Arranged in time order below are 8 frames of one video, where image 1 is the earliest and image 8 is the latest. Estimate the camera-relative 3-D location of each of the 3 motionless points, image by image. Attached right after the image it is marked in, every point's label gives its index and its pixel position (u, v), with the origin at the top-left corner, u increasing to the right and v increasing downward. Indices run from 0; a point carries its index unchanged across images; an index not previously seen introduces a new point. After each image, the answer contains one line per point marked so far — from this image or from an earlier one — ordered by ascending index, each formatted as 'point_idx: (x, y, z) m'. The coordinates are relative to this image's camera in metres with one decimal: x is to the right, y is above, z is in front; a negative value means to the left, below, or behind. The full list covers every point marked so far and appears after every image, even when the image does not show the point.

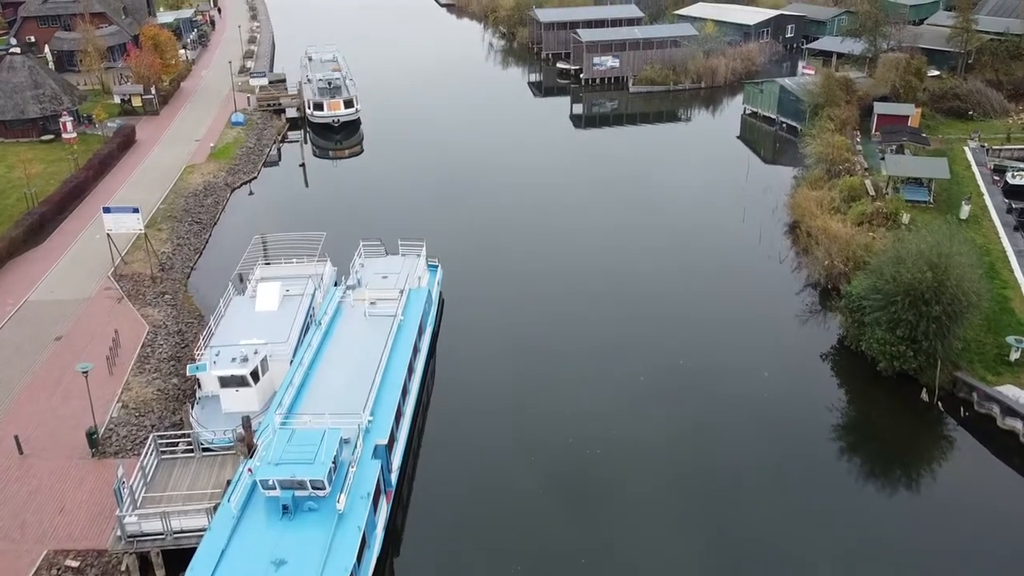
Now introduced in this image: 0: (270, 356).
0: (-5.2, -1.5, +18.8) m
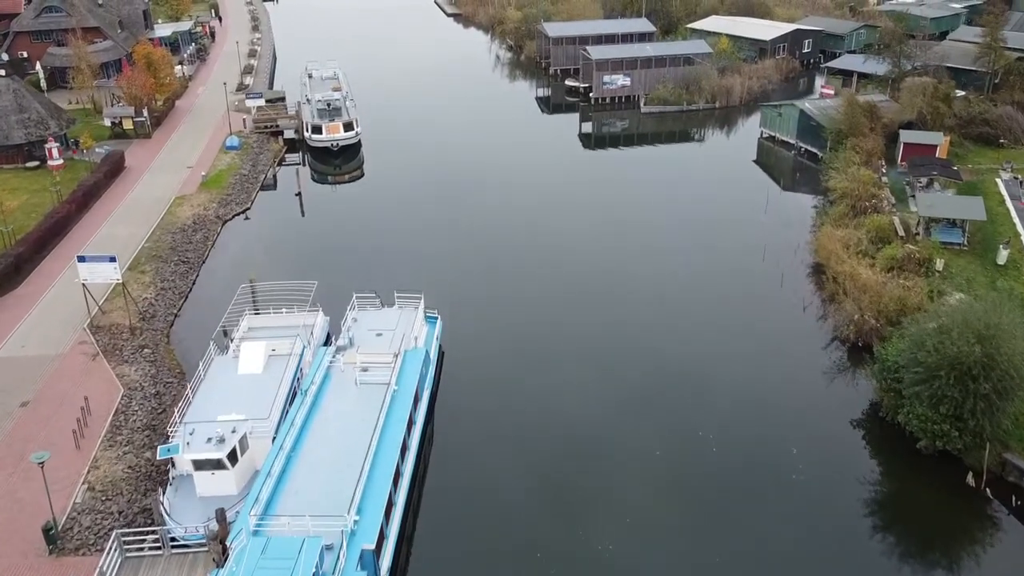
0: (-5.1, -2.9, +17.2) m
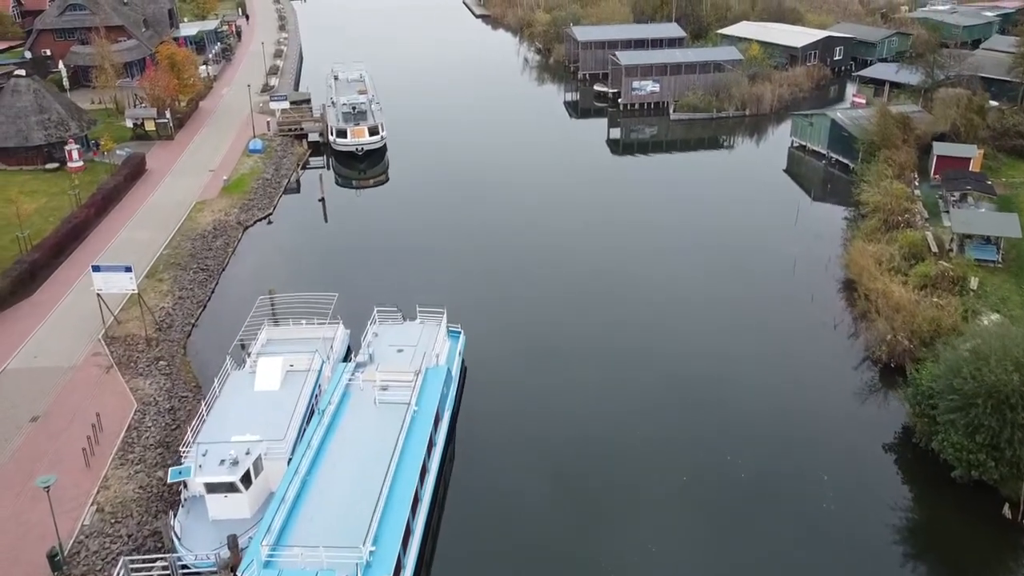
0: (-4.6, -3.2, +16.4) m
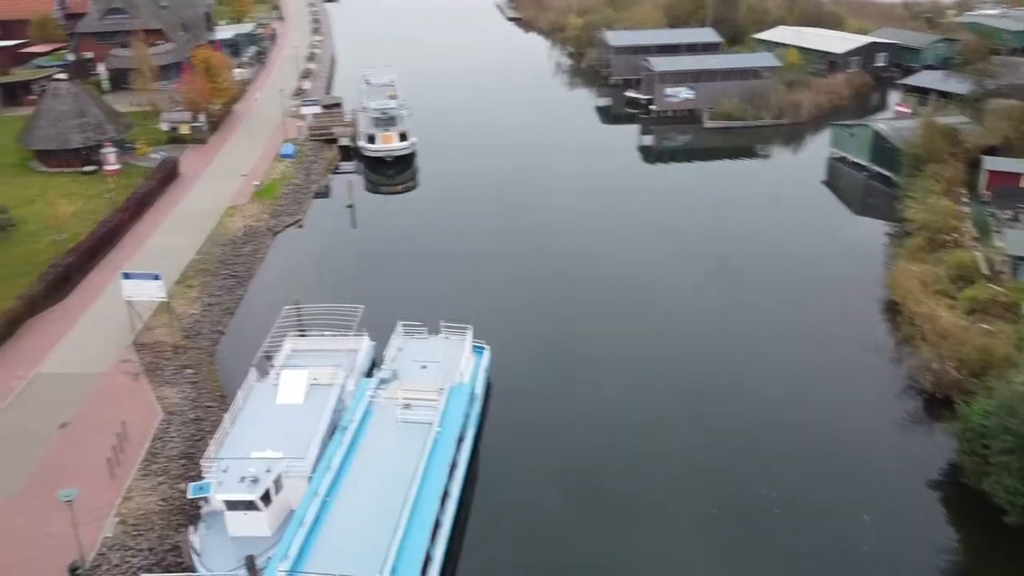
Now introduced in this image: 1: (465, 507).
0: (-4.3, -3.5, +16.4) m
1: (-1.0, -4.7, +18.6) m
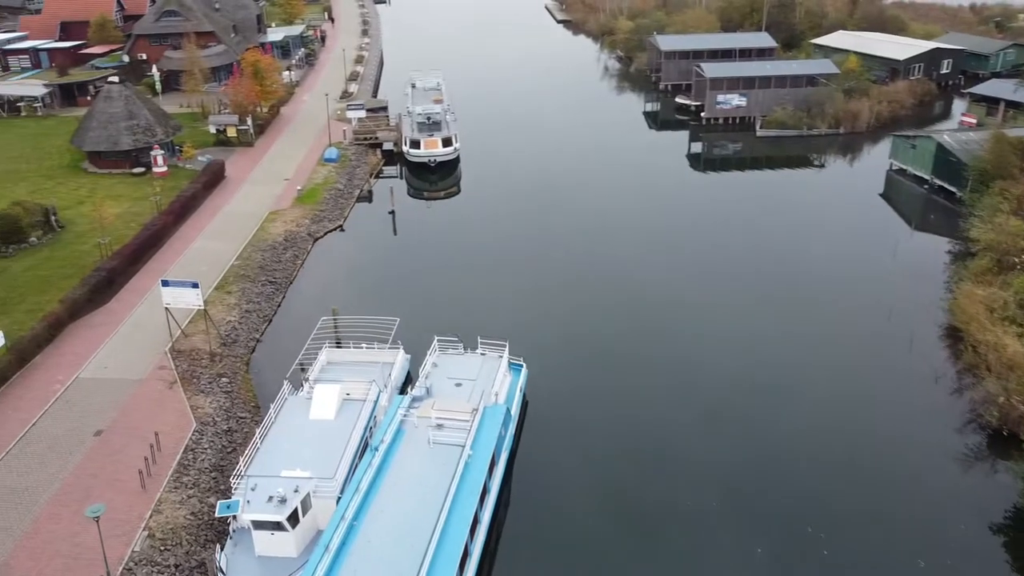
0: (-3.7, -3.8, +16.2) m
1: (-0.3, -5.1, +18.2) m
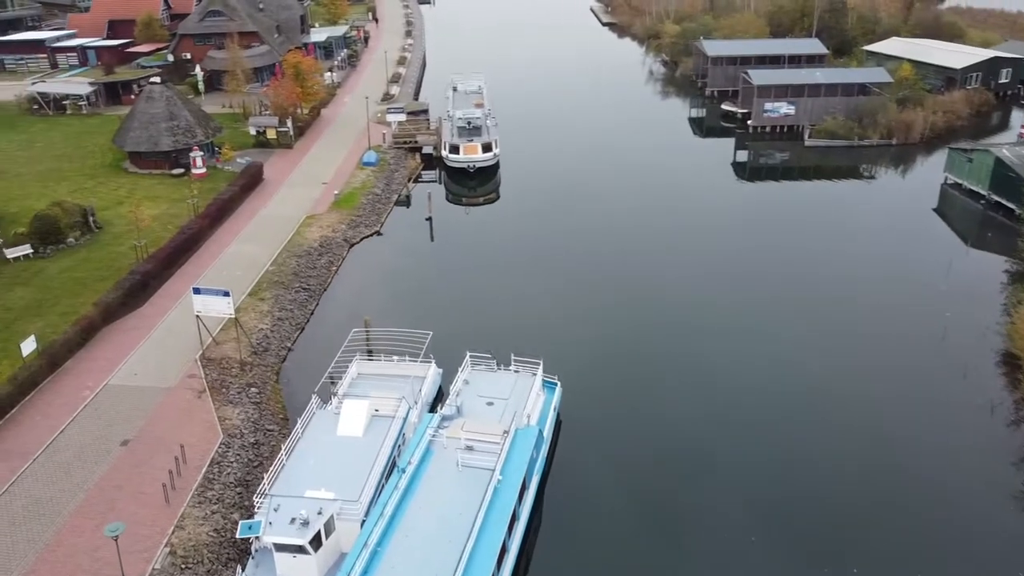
0: (-3.1, -4.1, +15.7) m
1: (+0.3, -5.4, +17.6) m
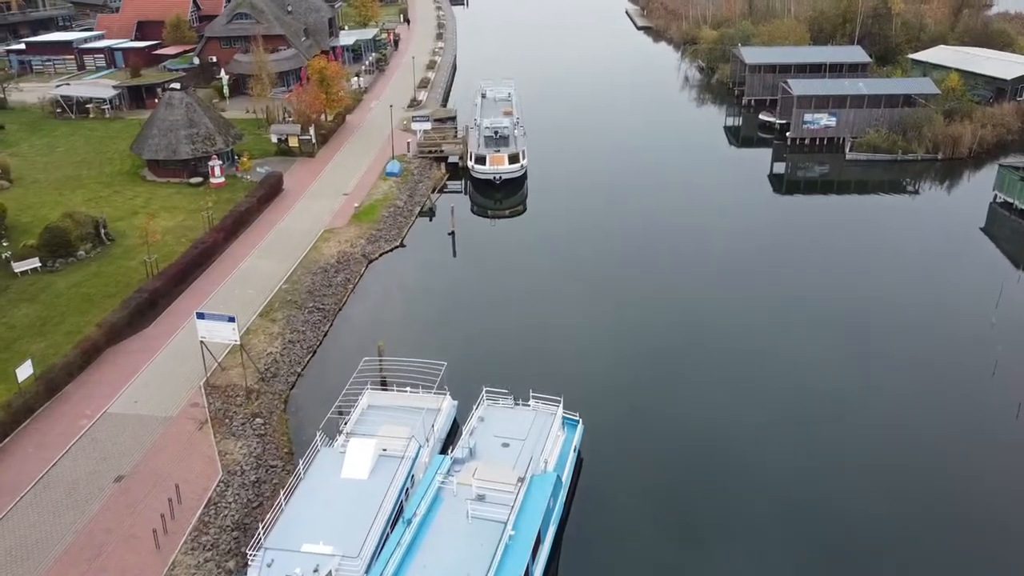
0: (-2.9, -4.7, +14.5) m
1: (+0.5, -6.1, +16.3) m
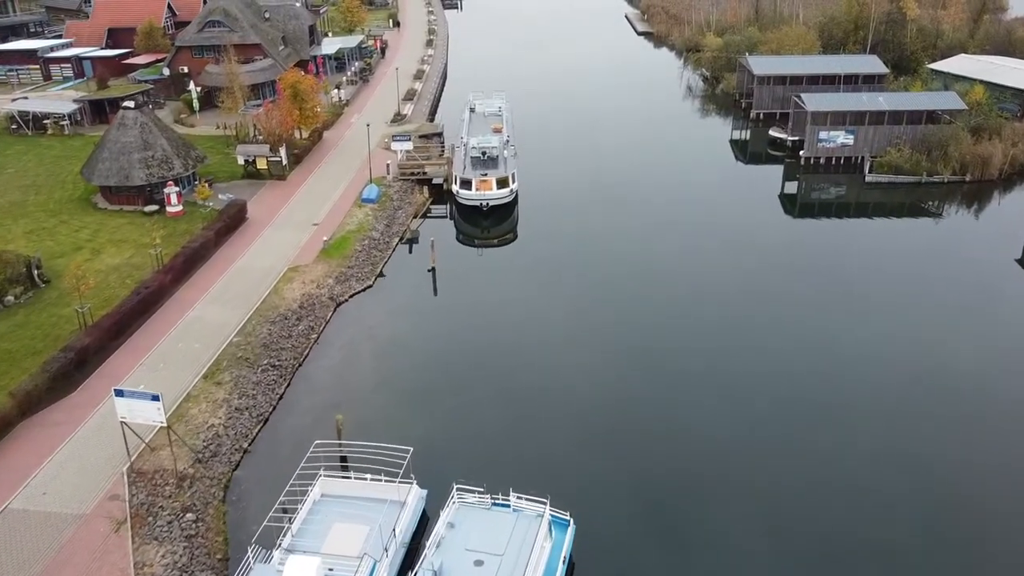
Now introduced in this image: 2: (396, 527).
0: (-3.3, -6.1, +11.3) m
1: (+0.1, -7.5, +13.1) m
2: (-2.1, -4.4, +16.2) m
